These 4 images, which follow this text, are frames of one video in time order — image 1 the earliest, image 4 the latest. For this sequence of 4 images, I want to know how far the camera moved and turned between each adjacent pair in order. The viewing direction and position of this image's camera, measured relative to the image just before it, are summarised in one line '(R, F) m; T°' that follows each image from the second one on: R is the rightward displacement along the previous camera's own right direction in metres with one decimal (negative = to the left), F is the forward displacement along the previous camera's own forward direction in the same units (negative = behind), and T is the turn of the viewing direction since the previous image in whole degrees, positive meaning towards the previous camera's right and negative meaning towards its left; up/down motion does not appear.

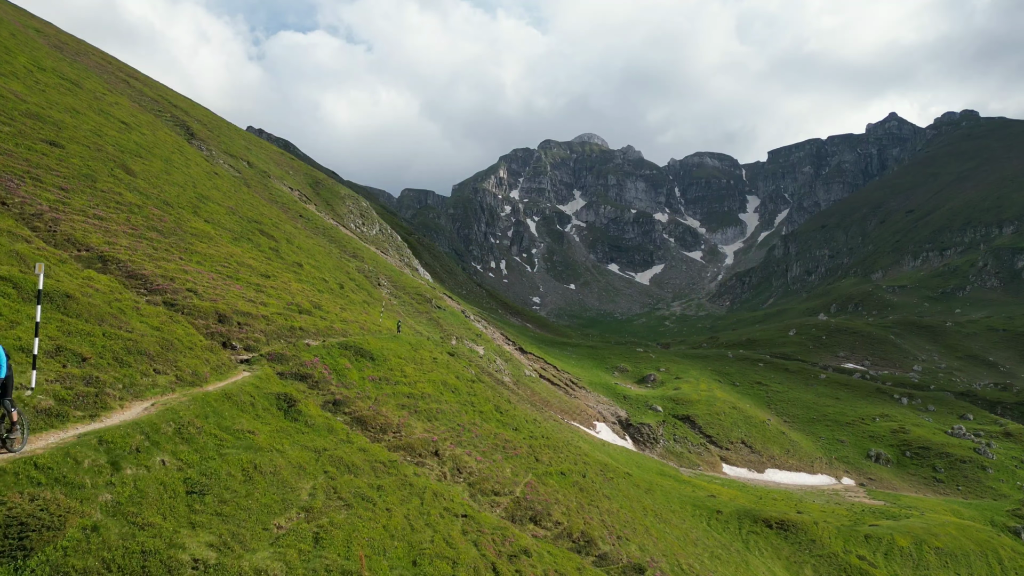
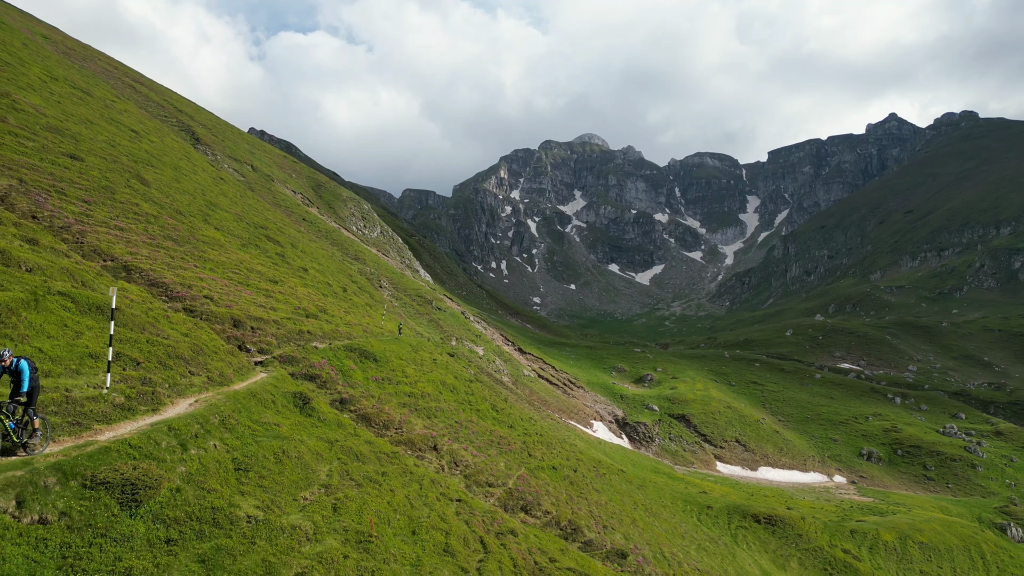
(+0.4, -1.7) m; 0°
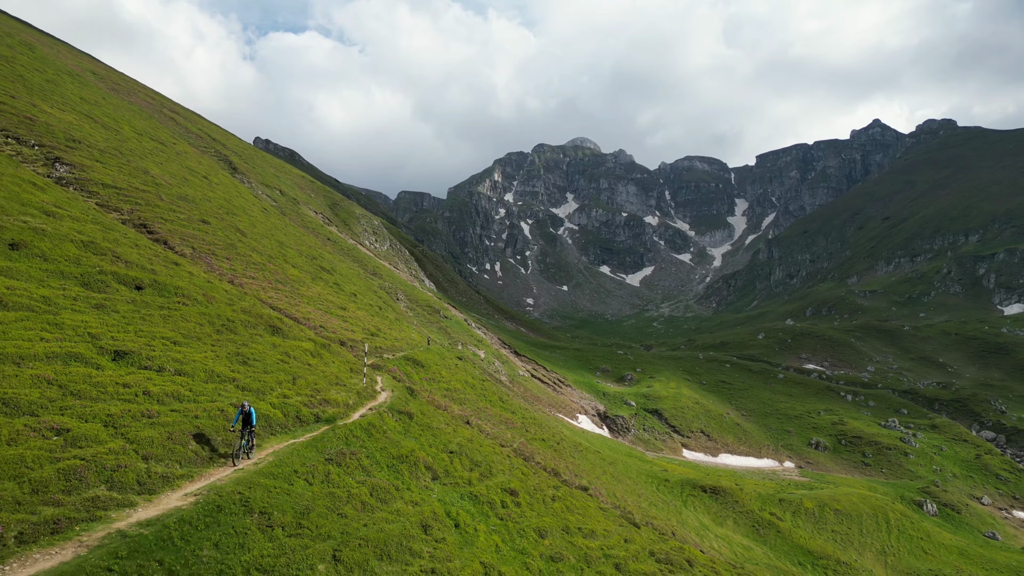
(-1.1, -12.8) m; +1°
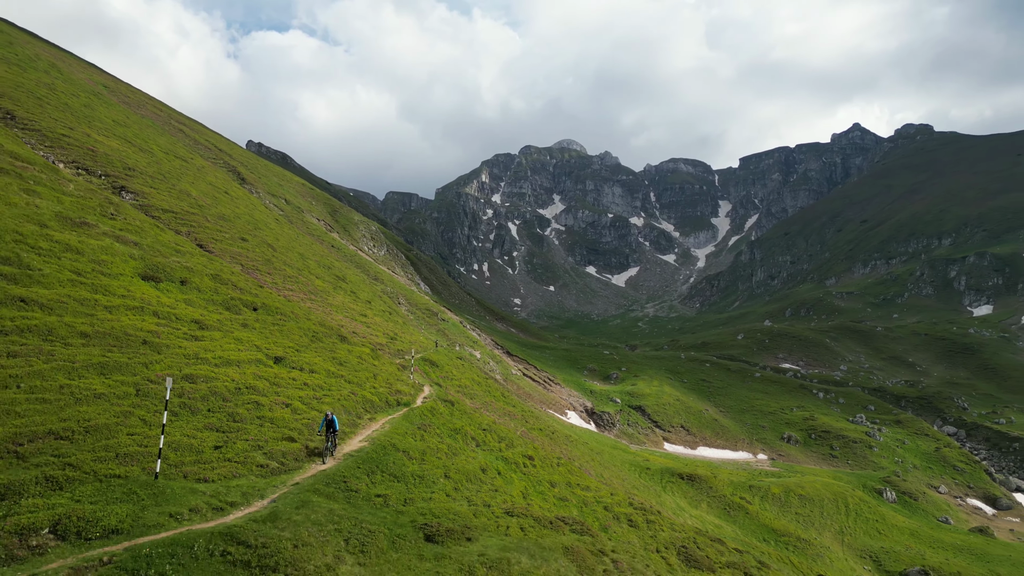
(-1.7, -6.4) m; +2°
